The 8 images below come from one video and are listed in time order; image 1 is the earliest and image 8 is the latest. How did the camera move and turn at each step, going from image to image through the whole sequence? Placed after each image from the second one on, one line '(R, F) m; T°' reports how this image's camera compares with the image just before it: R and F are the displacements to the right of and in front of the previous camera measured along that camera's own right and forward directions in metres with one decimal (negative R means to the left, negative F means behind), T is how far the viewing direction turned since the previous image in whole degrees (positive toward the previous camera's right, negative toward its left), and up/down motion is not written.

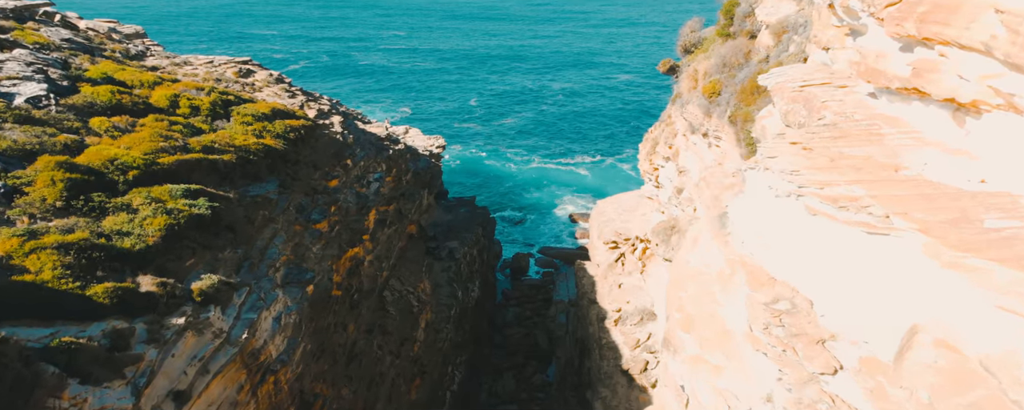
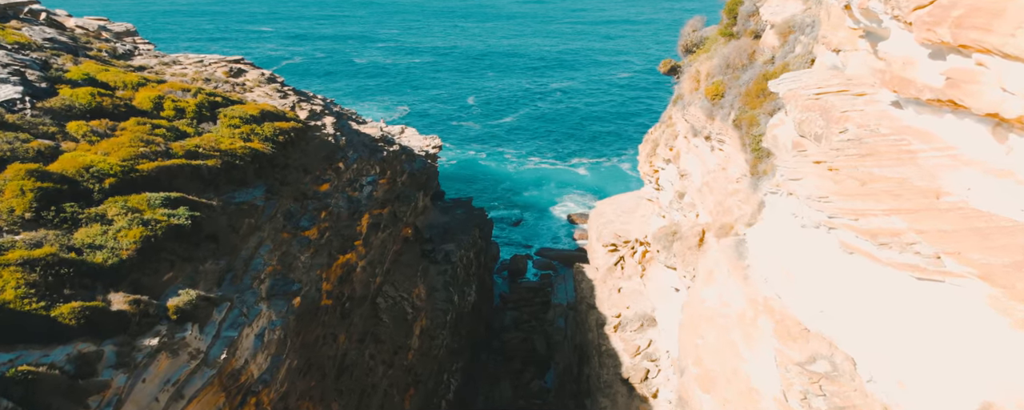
(+0.1, +0.9) m; 0°
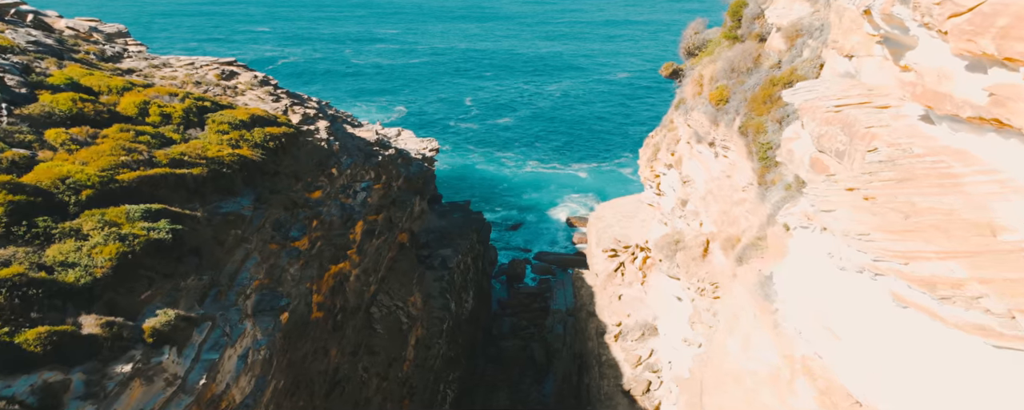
(0.0, +0.9) m; 0°
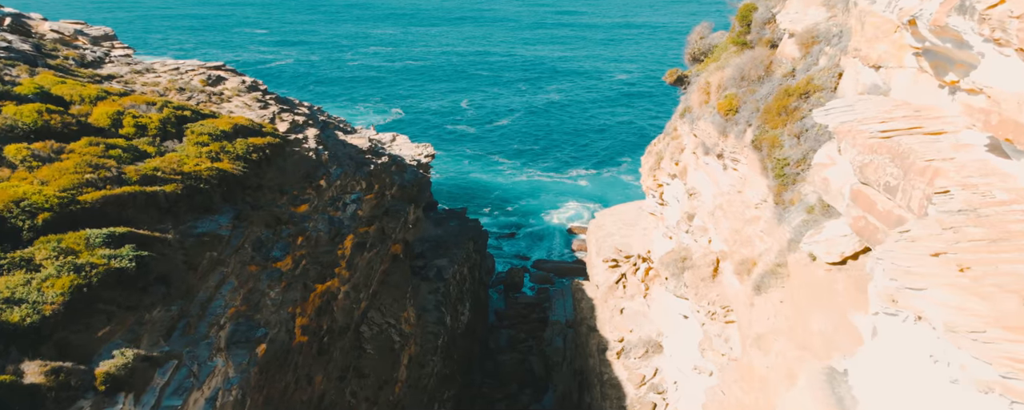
(0.0, +1.5) m; 0°
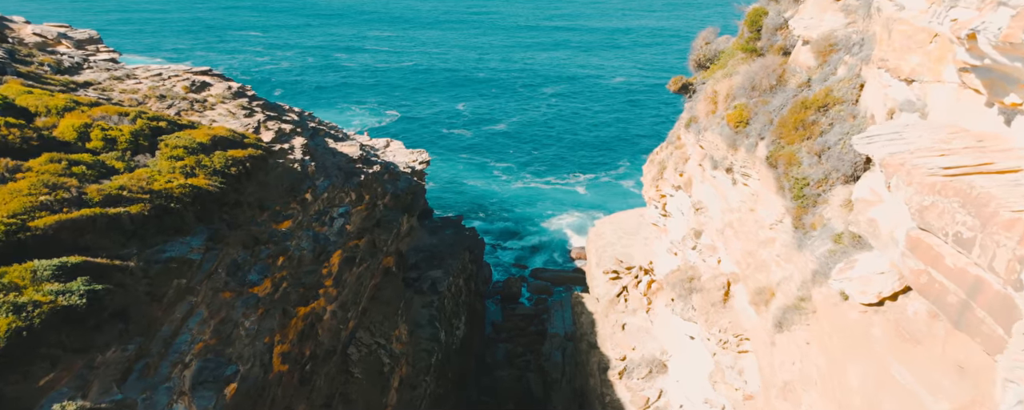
(+0.1, +1.6) m; 0°
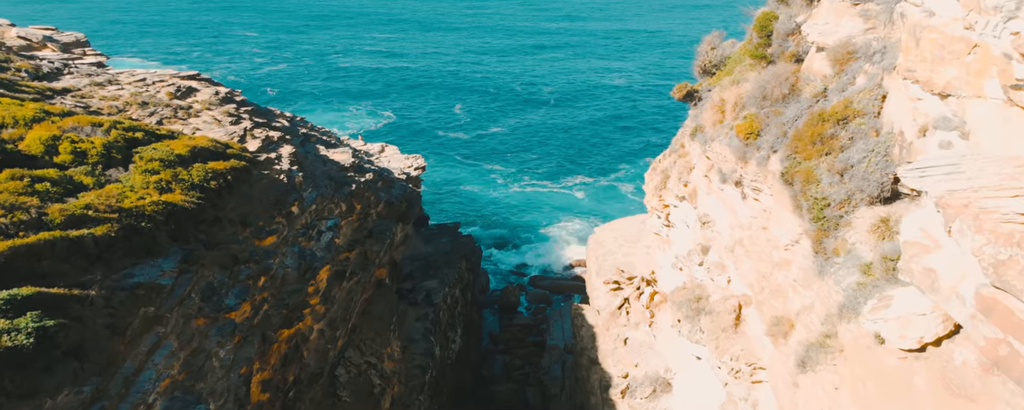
(+0.1, +1.4) m; 0°
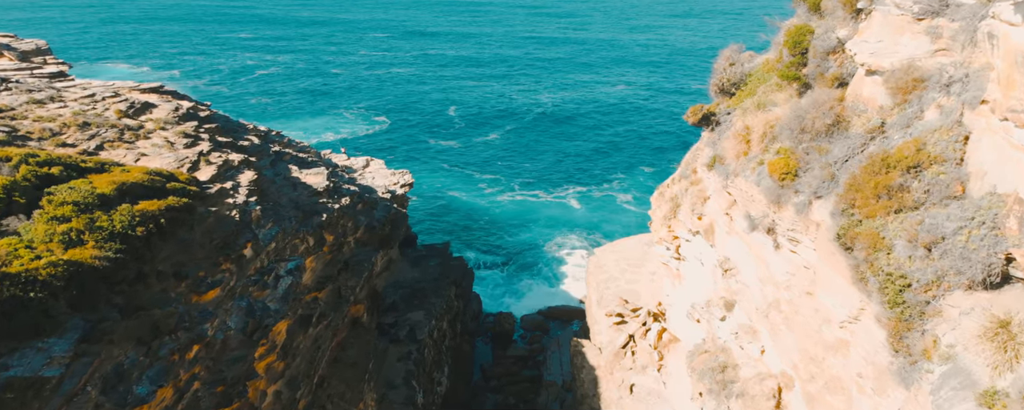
(+0.3, +3.8) m; 0°
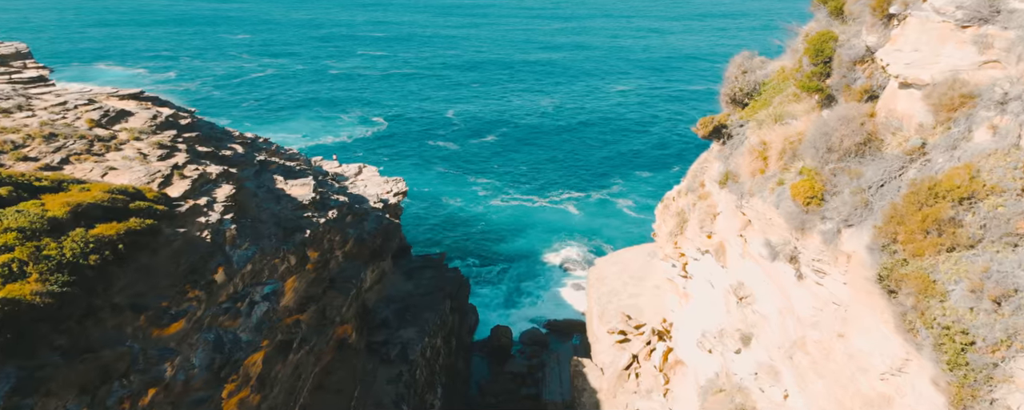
(+0.1, +1.9) m; 0°
